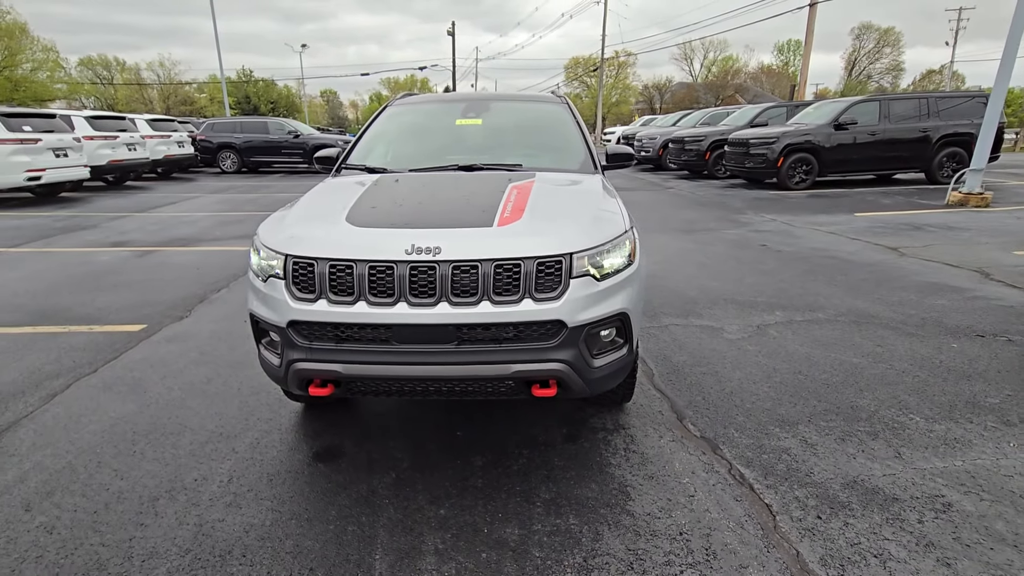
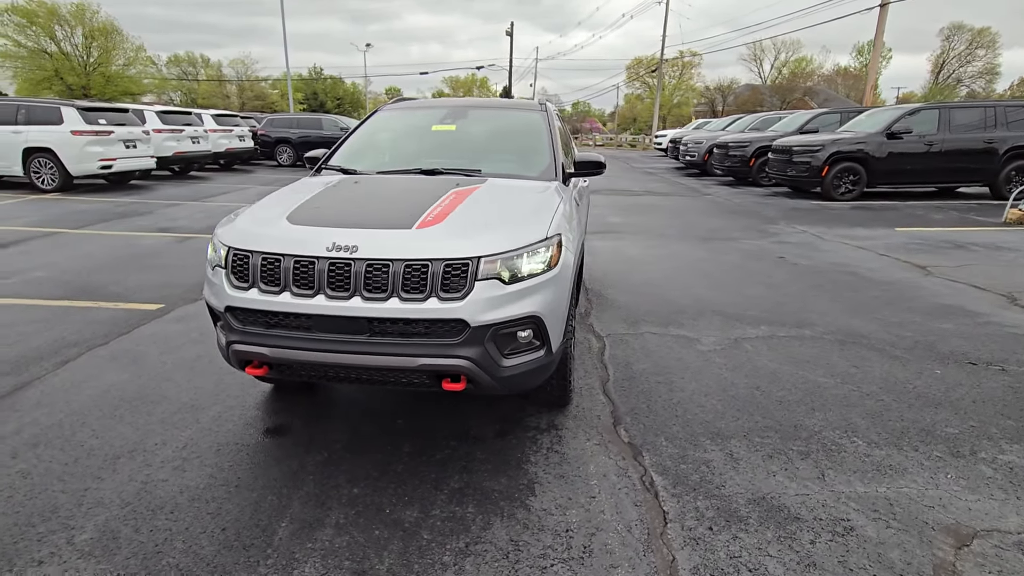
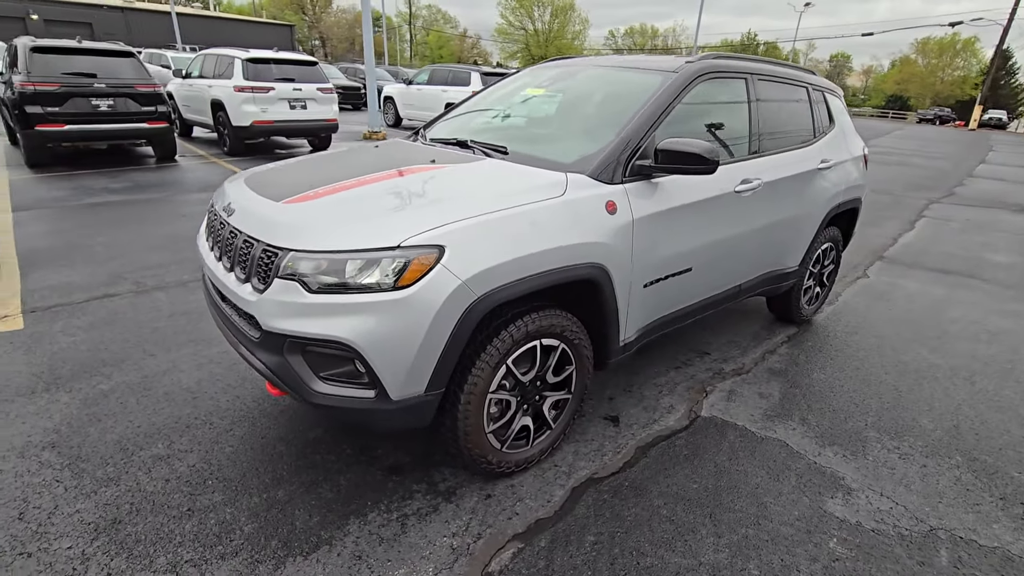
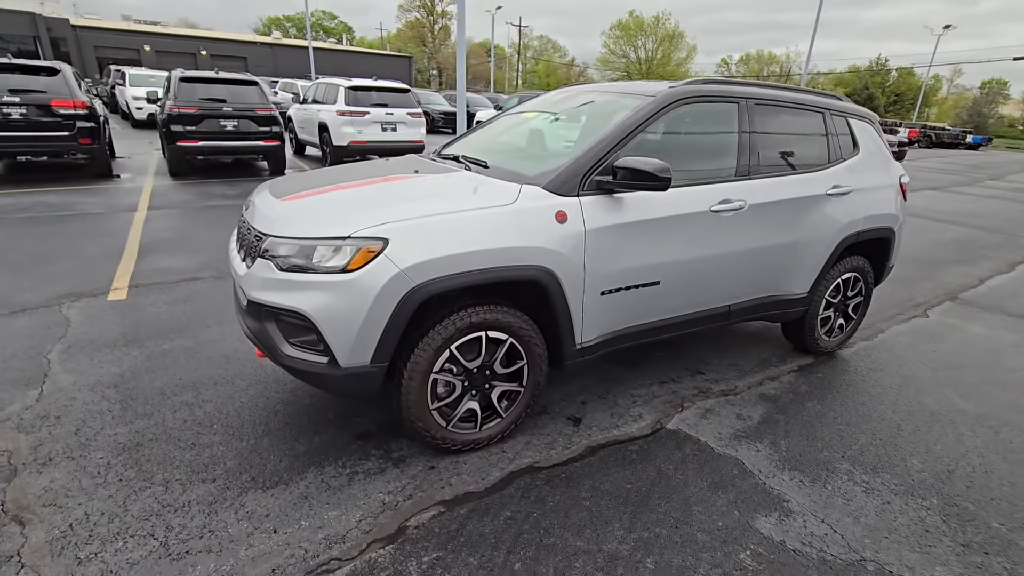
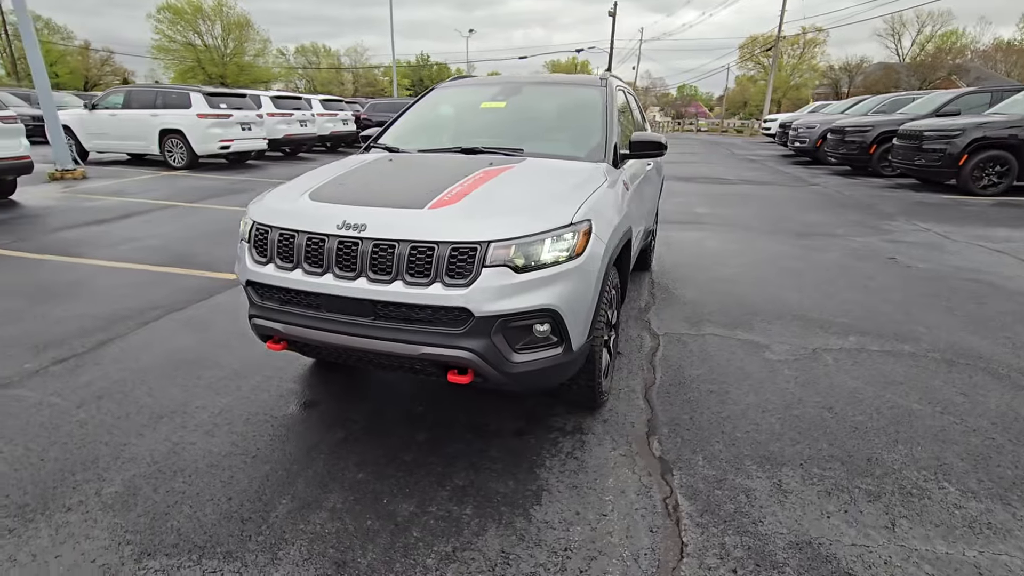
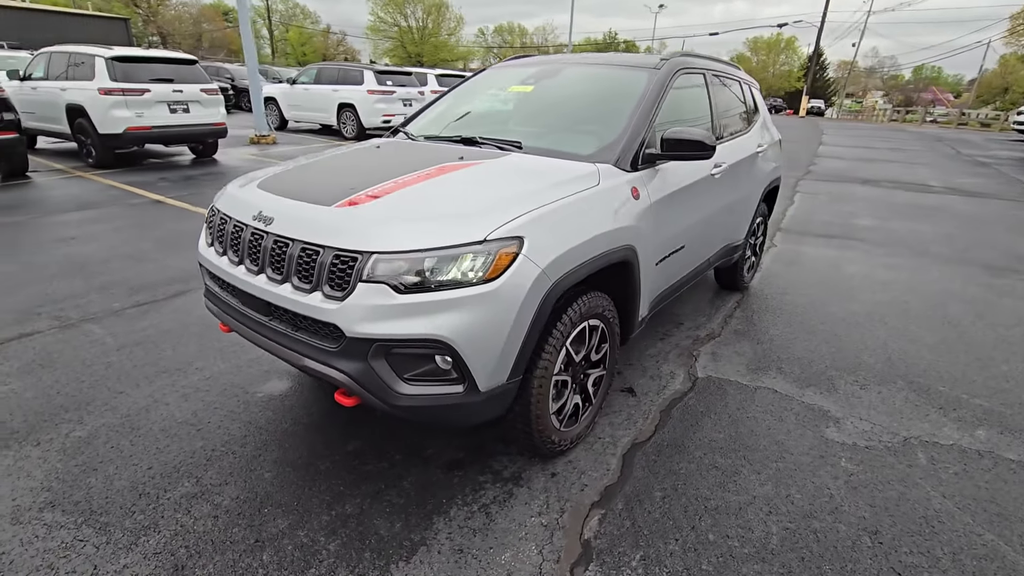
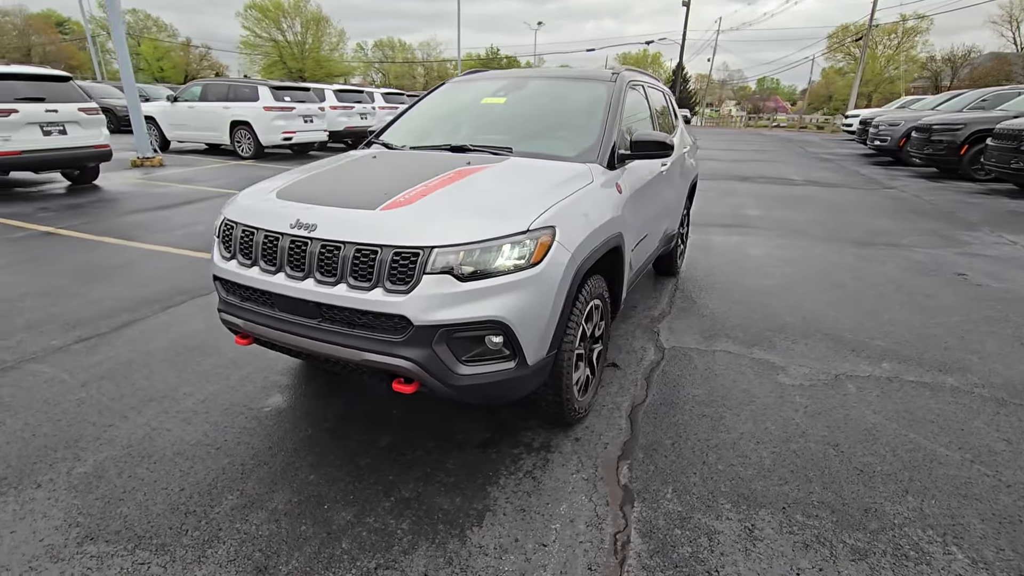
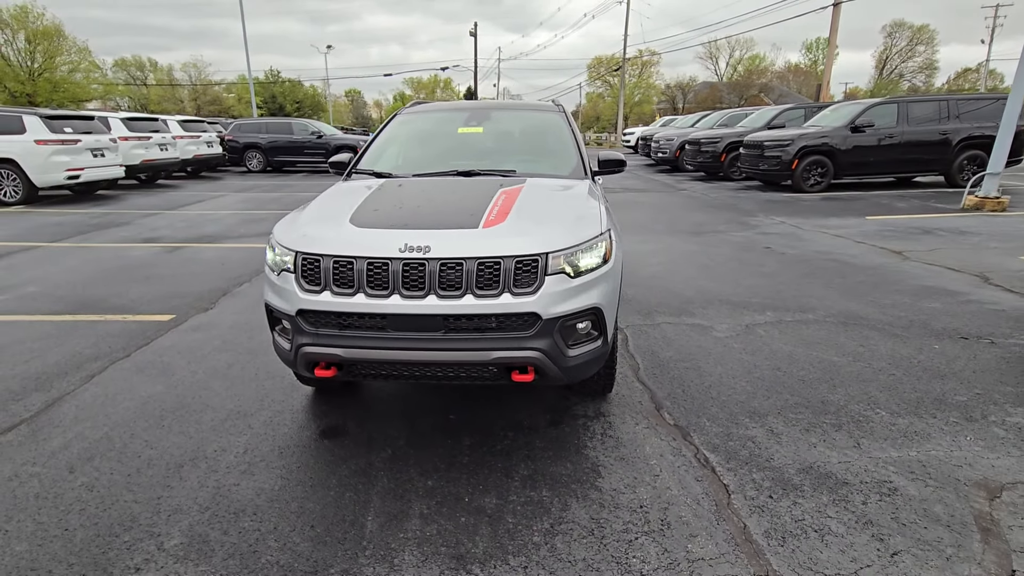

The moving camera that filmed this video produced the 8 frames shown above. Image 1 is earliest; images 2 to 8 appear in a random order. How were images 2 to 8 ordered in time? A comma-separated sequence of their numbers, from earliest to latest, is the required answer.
8, 2, 5, 7, 6, 3, 4
